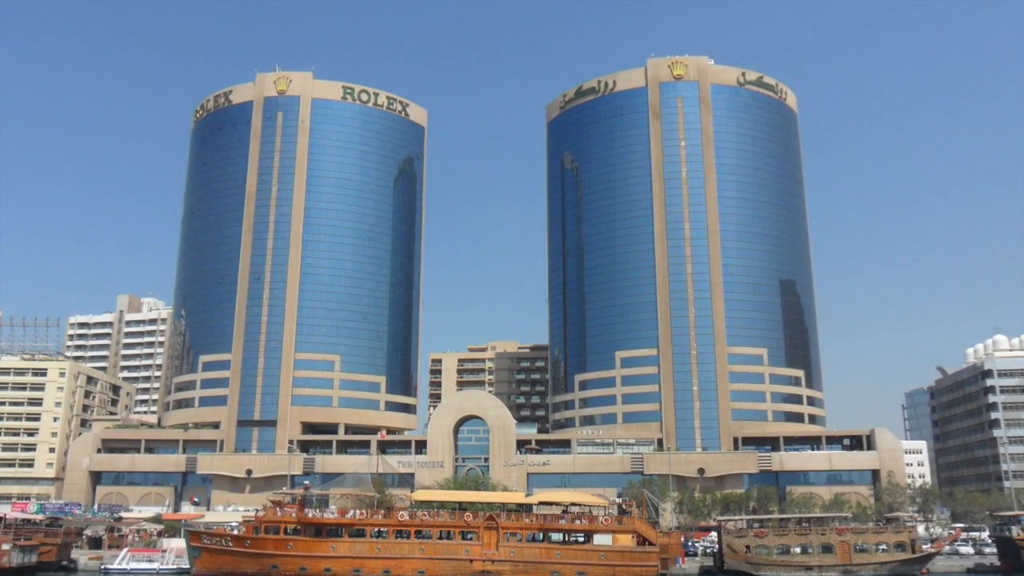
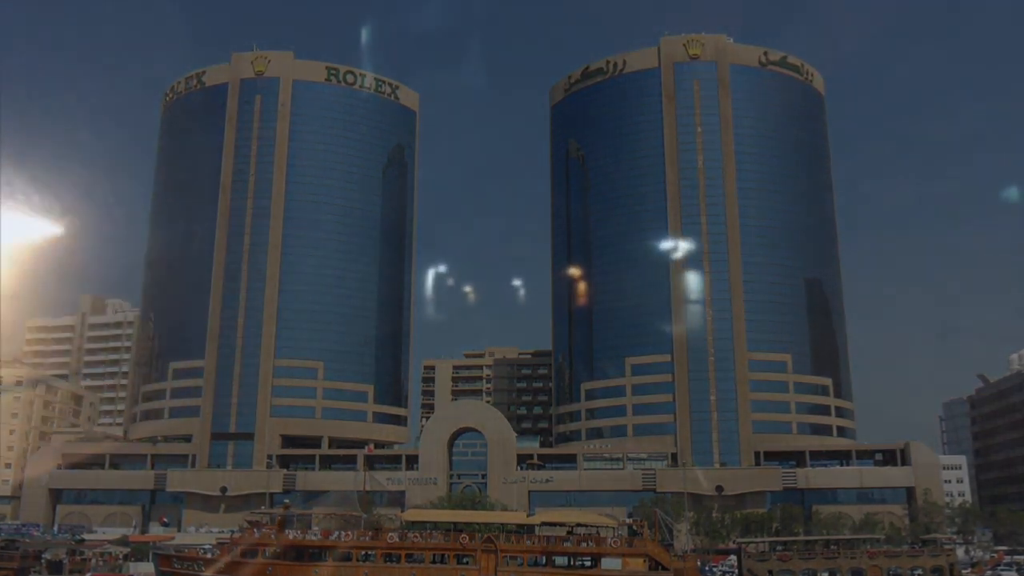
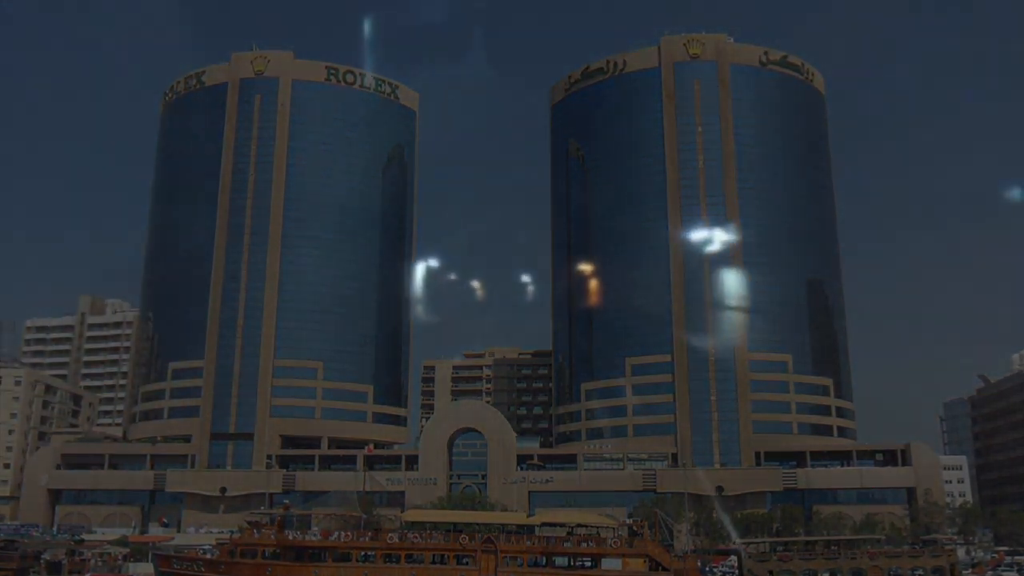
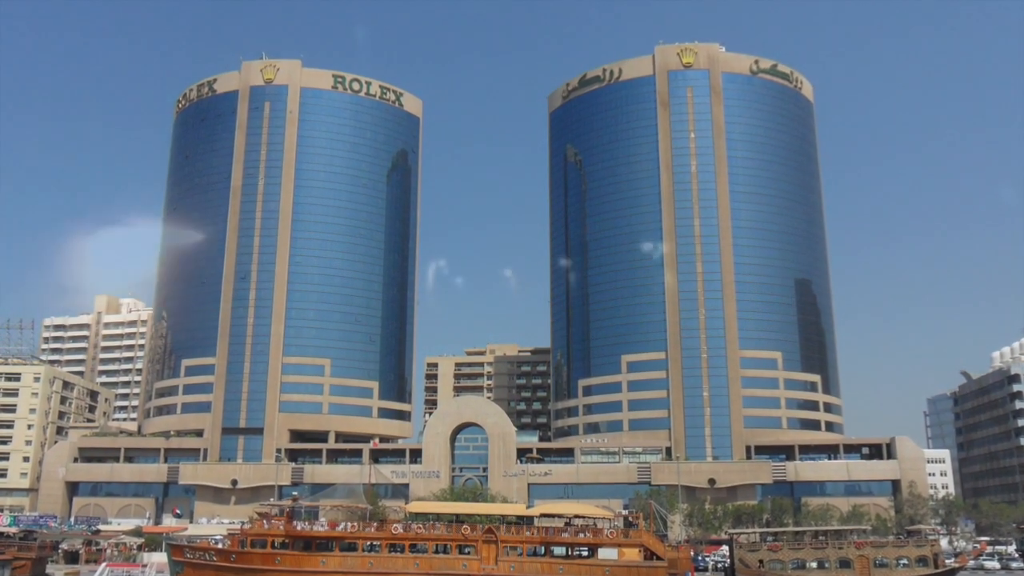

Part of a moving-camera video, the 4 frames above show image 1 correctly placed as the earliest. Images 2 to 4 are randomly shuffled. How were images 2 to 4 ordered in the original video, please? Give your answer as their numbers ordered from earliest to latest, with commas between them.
4, 2, 3
